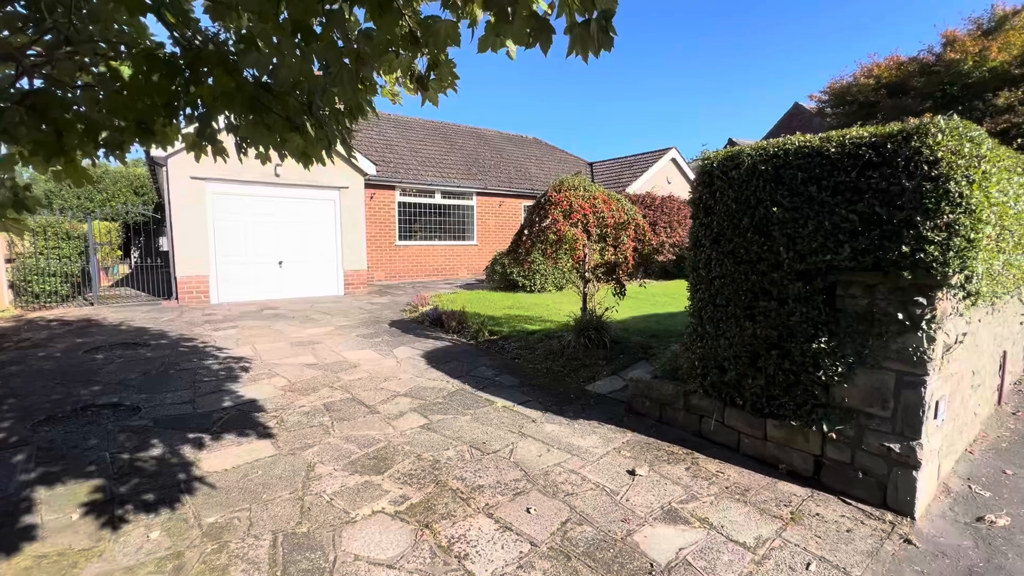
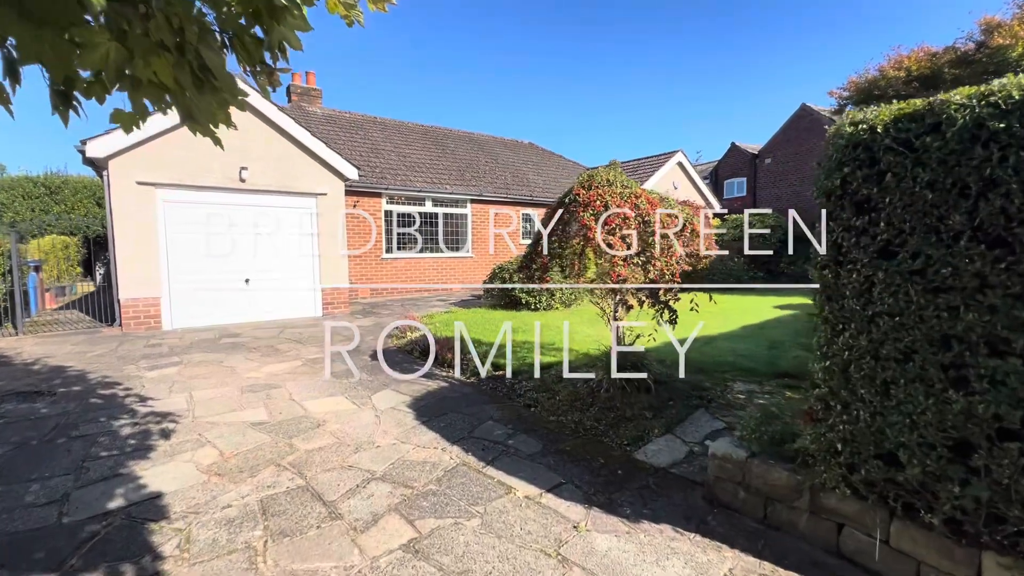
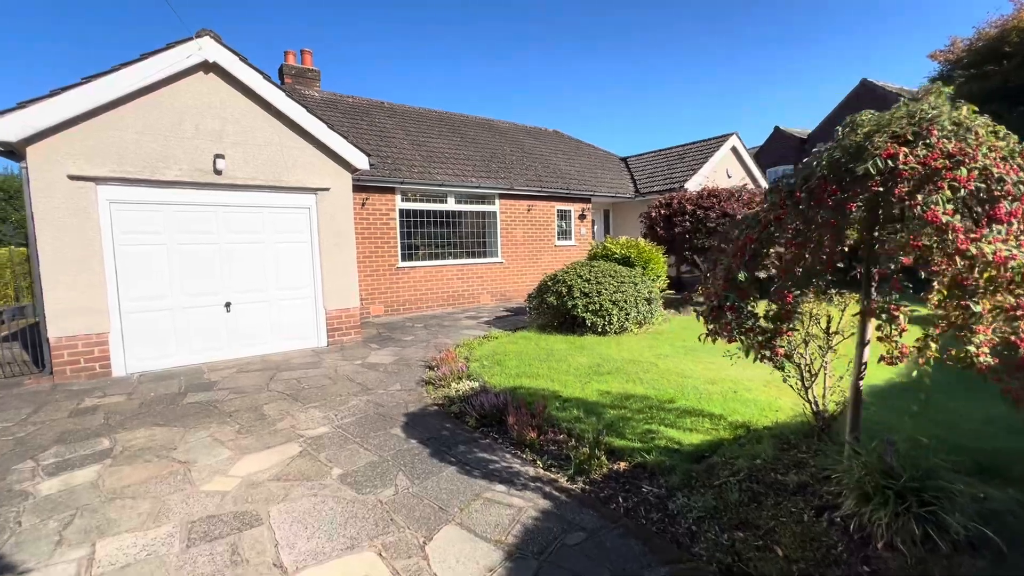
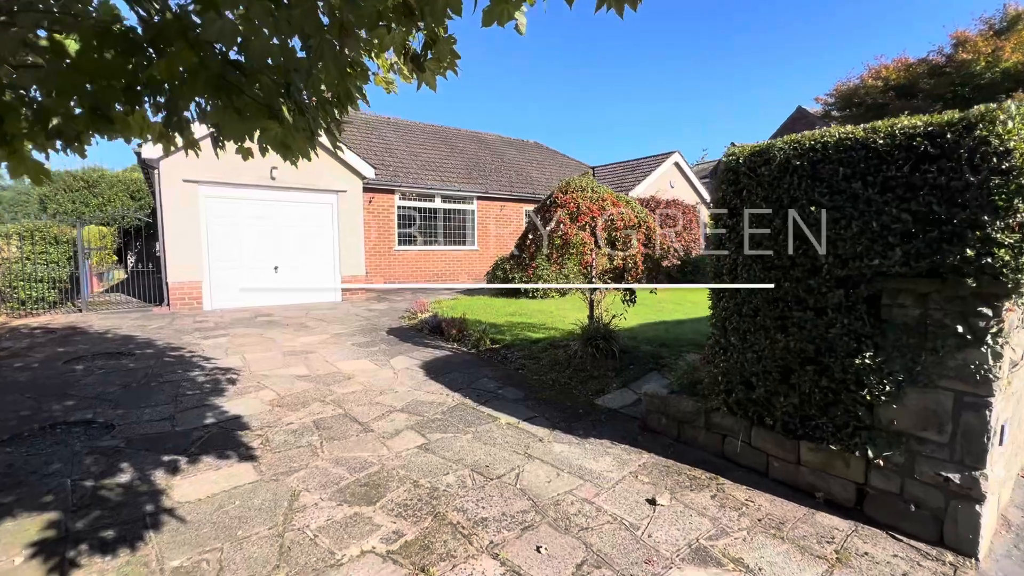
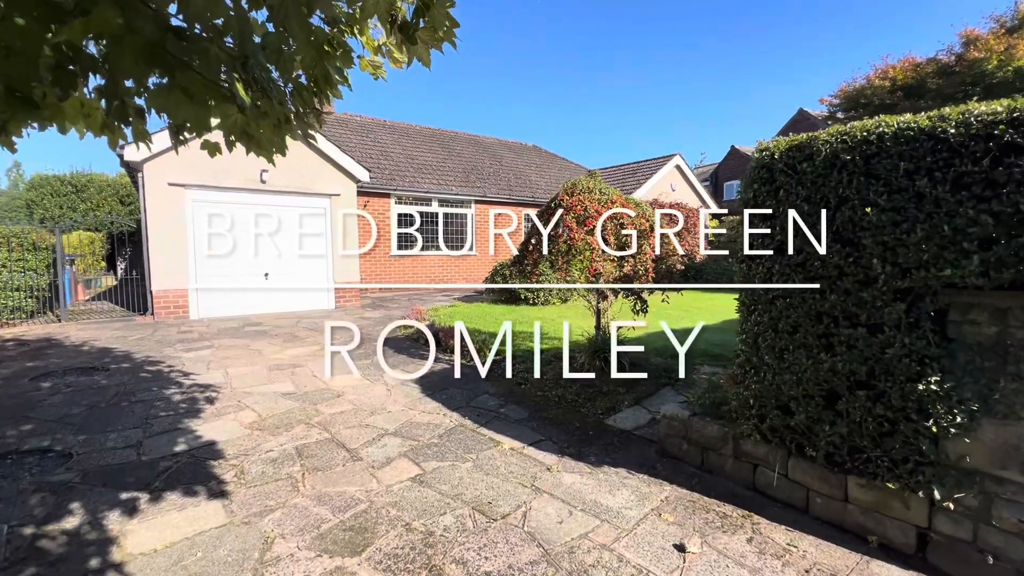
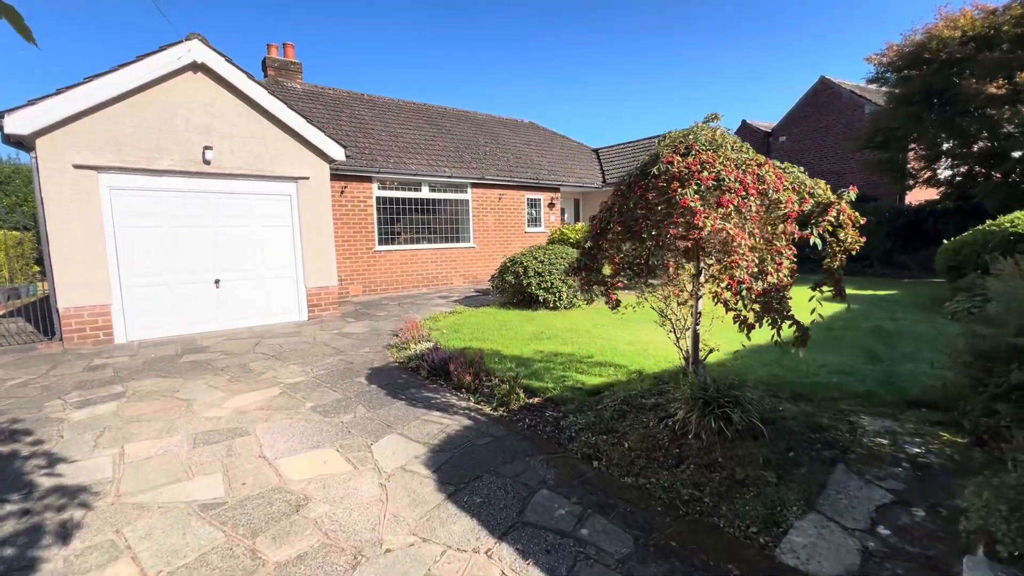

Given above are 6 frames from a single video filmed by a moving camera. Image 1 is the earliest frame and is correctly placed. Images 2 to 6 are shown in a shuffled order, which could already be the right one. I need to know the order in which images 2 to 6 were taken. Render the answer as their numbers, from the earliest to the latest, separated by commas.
4, 5, 2, 6, 3
